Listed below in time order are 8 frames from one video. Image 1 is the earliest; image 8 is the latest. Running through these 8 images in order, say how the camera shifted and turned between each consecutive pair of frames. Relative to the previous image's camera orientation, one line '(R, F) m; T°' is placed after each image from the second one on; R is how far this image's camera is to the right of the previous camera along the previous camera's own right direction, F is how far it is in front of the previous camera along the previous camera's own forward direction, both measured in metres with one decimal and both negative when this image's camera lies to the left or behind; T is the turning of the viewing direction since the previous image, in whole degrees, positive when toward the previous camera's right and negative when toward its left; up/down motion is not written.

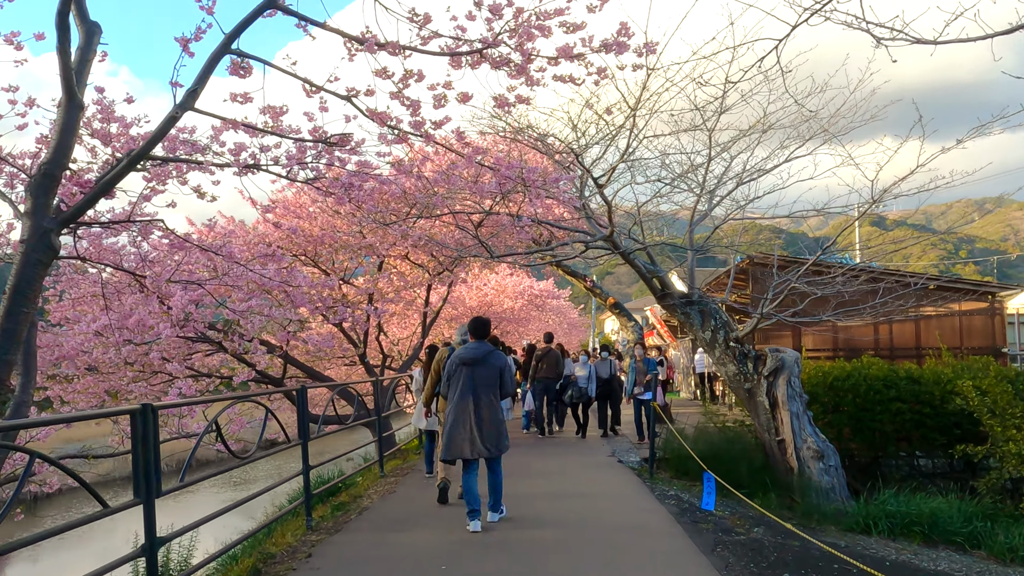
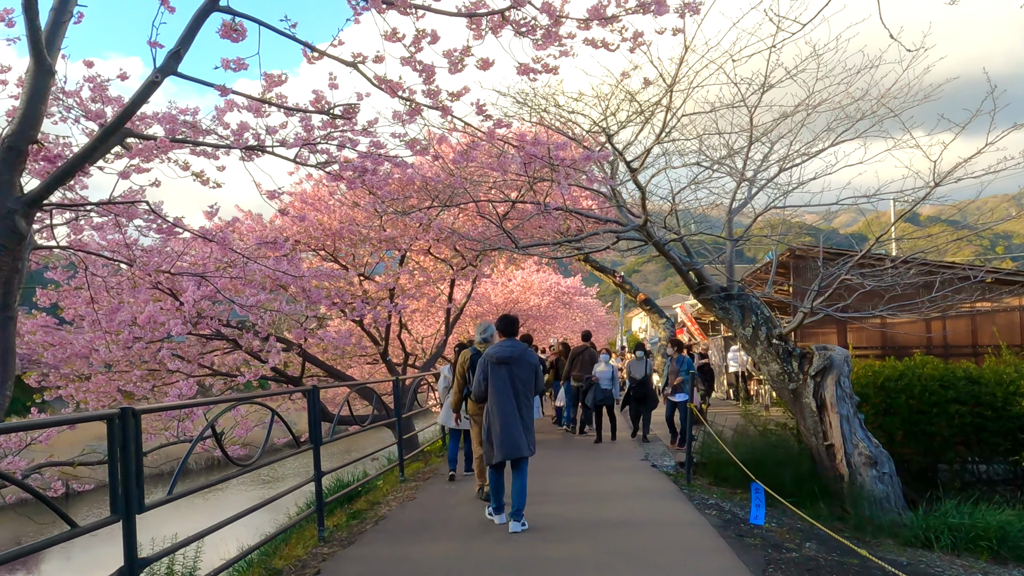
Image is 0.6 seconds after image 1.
(0.0, +0.6) m; -2°
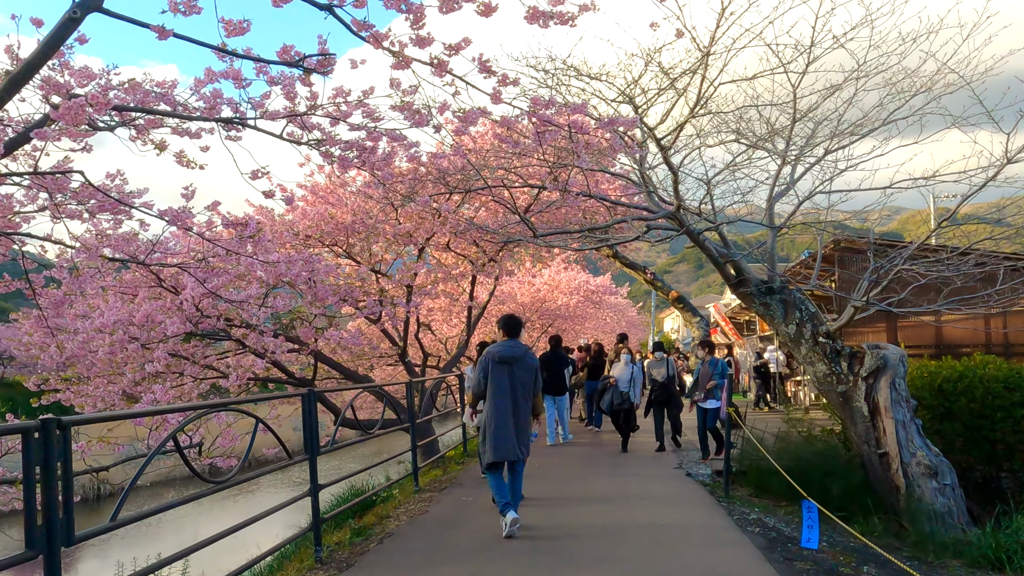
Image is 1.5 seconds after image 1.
(+0.1, +0.7) m; -2°
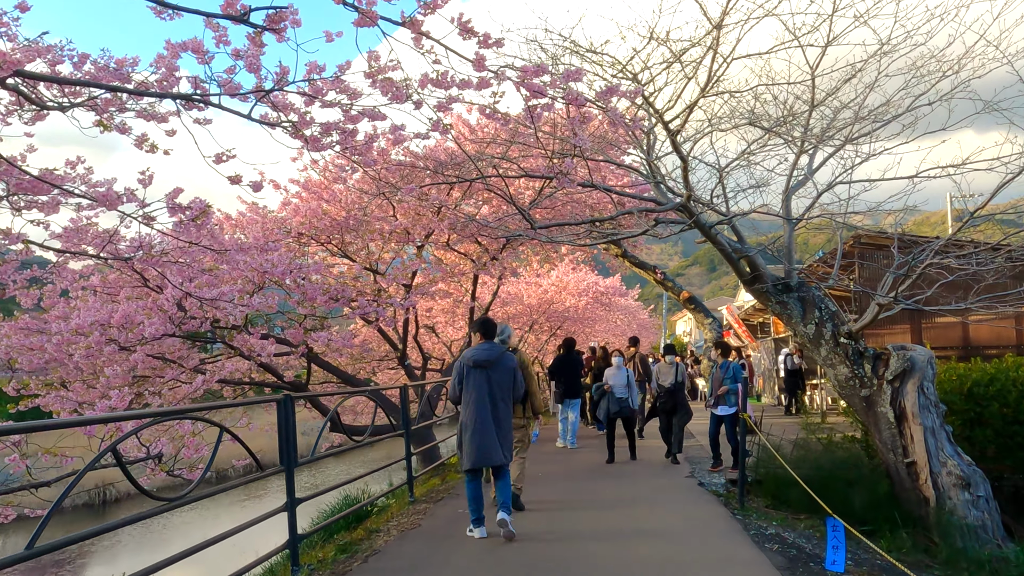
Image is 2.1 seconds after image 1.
(+0.1, +0.5) m; -1°
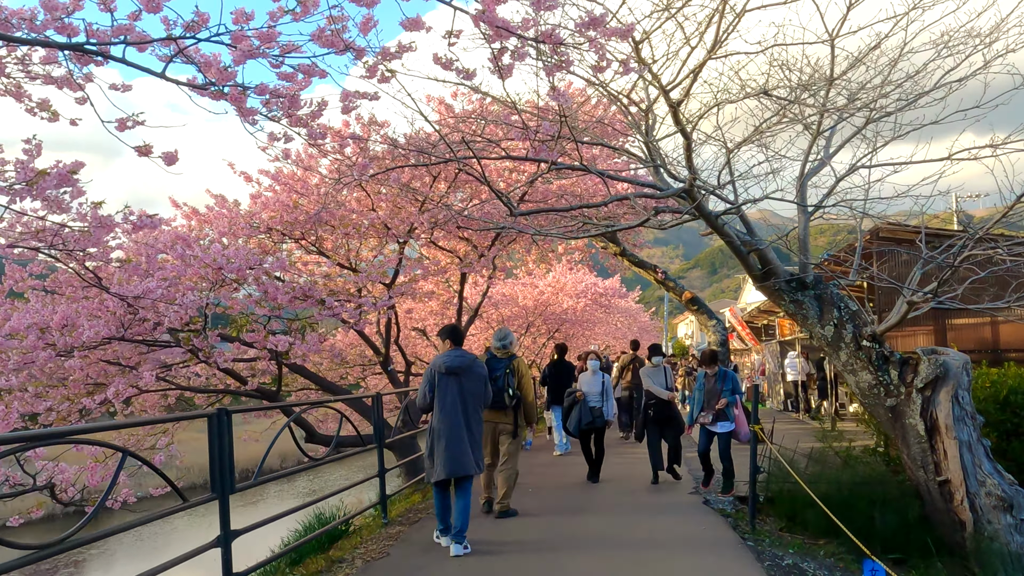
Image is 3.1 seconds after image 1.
(+0.2, +0.9) m; 0°
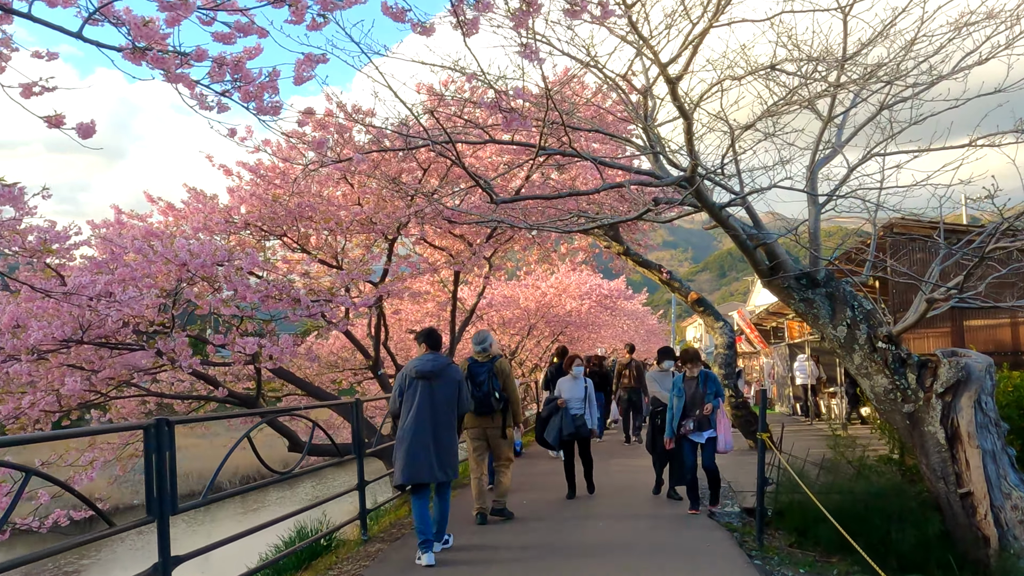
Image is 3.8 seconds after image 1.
(+0.2, +0.5) m; -1°
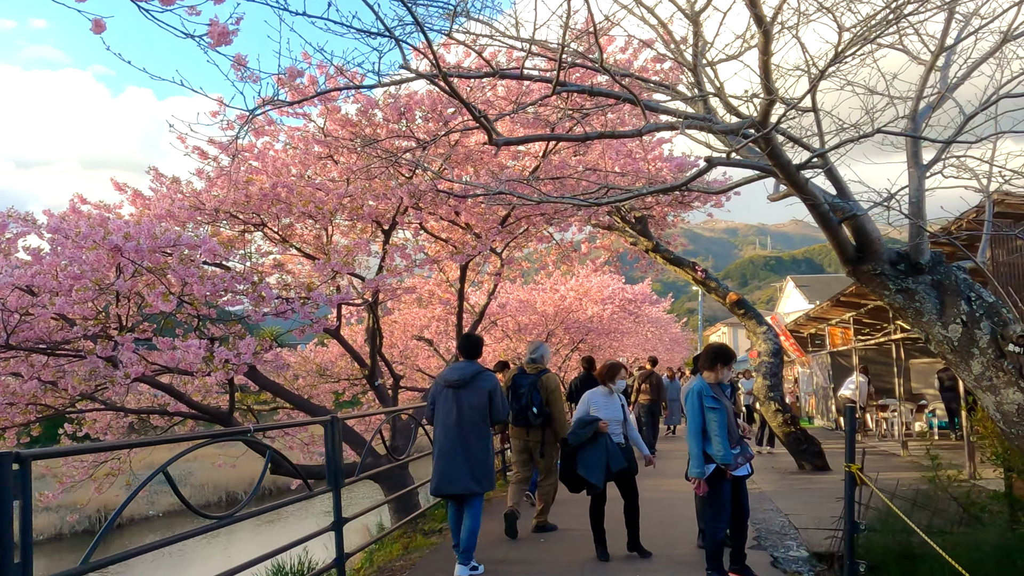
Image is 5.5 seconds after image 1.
(0.0, +1.6) m; -1°
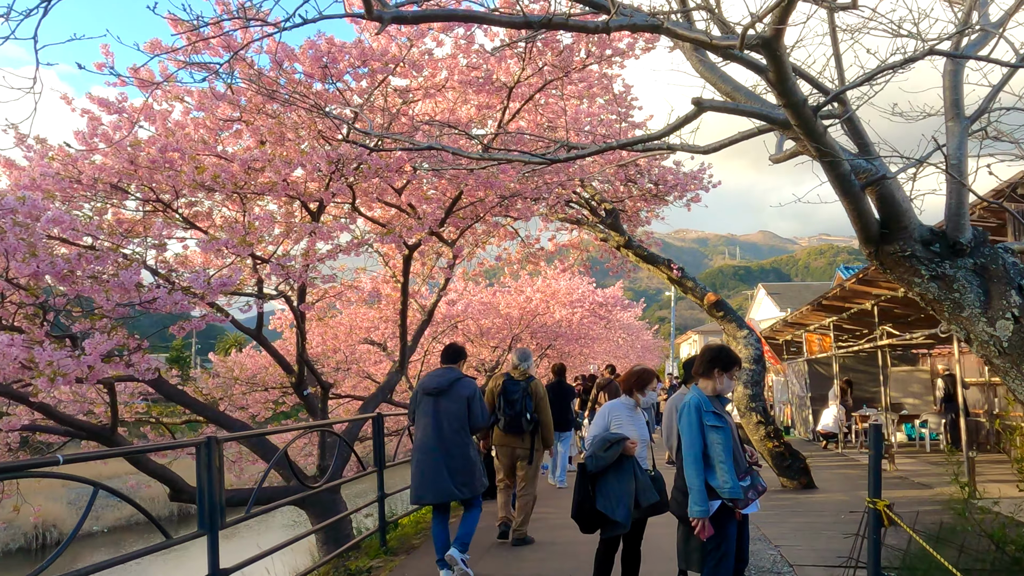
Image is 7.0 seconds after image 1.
(+0.2, +1.2) m; +2°
